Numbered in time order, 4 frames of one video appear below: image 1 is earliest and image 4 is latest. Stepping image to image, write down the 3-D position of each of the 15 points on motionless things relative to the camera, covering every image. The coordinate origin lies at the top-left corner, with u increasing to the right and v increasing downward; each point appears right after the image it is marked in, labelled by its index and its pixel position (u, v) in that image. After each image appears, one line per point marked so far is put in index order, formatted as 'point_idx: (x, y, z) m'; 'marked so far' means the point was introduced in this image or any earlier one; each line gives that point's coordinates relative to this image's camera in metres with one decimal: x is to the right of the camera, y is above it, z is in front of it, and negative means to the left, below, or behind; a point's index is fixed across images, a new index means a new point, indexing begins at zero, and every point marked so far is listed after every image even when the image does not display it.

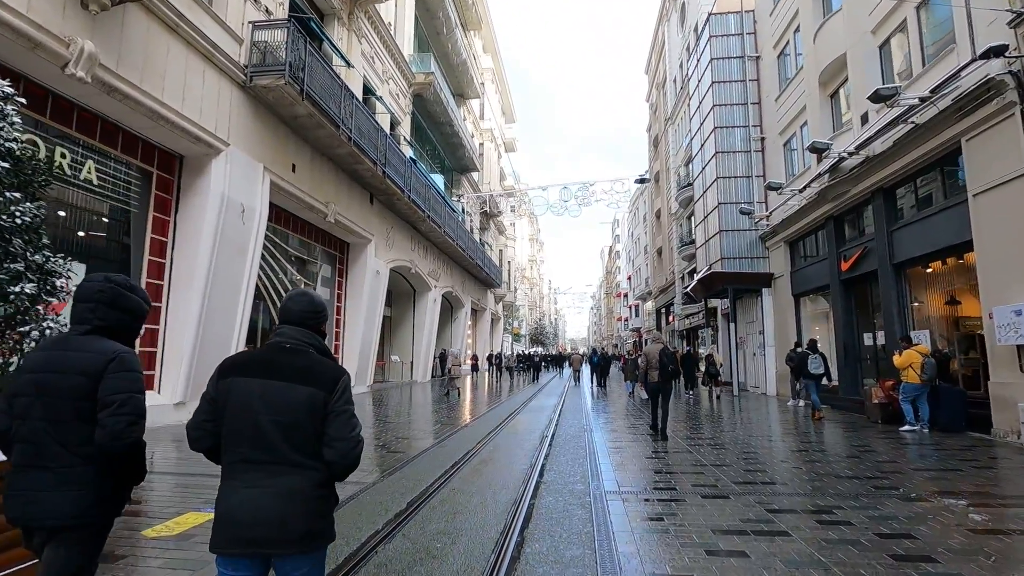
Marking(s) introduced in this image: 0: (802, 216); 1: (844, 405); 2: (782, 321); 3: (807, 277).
0: (+8.9, +2.2, +16.1) m
1: (+8.6, -3.0, +13.8) m
2: (+9.2, -1.1, +18.1) m
3: (+9.3, +0.4, +16.5) m
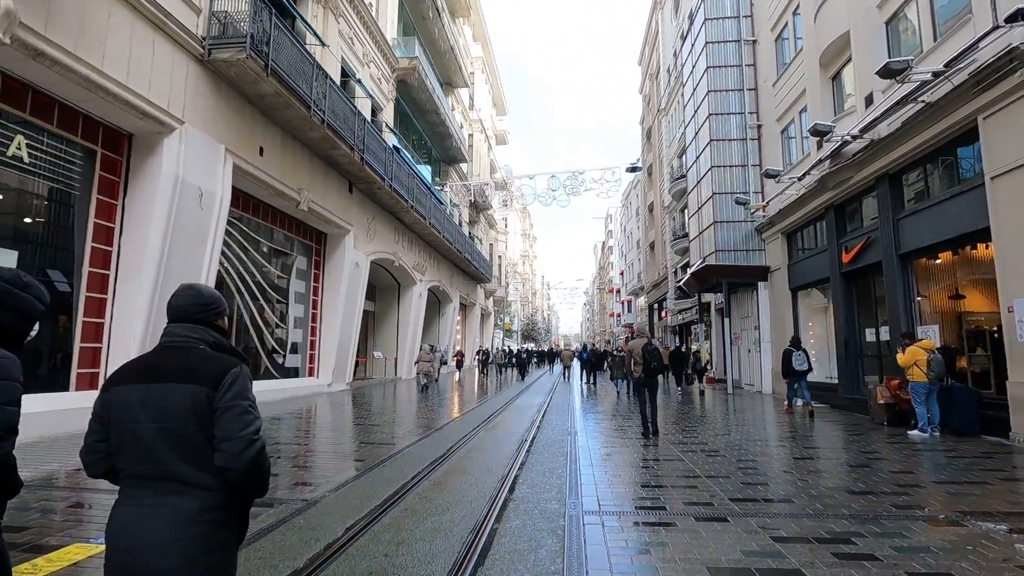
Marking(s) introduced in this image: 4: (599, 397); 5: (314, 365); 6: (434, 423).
0: (+8.4, +2.4, +15.4) m
1: (+8.2, -2.9, +13.1) m
2: (+8.7, -0.9, +17.3) m
3: (+8.8, +0.5, +15.8) m
4: (+2.9, -3.7, +17.9) m
5: (-6.9, -2.7, +18.4) m
6: (-2.1, -3.3, +14.2) m
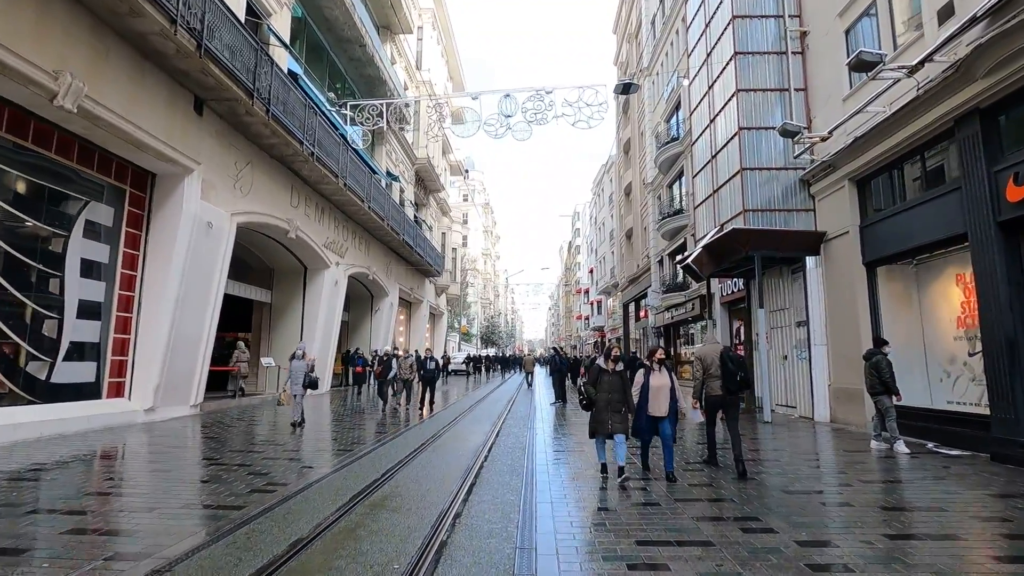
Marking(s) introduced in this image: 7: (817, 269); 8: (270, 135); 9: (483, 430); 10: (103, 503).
0: (+7.1, +3.0, +9.6) m
1: (+6.9, -2.3, +7.2) m
2: (+7.2, -0.3, +11.6) m
3: (+7.4, +1.1, +10.0) m
4: (+1.3, -3.1, +11.7) m
5: (-8.5, -2.0, +11.6) m
6: (-3.4, -2.6, +7.7) m
7: (+7.1, +0.5, +12.3) m
8: (-6.7, +4.2, +14.6) m
9: (-0.6, -3.1, +11.6) m
10: (-4.6, -2.6, +5.8) m
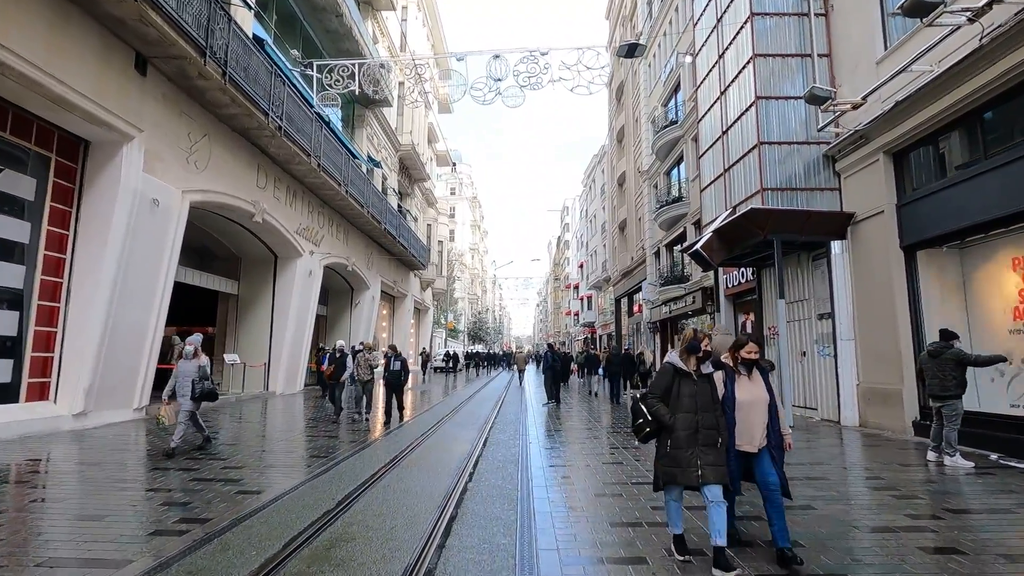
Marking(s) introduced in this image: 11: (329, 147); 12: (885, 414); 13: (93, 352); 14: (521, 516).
0: (+6.9, +3.2, +8.3) m
1: (+6.8, -2.1, +6.0) m
2: (+7.0, -0.1, +10.3) m
3: (+7.2, +1.3, +8.7) m
4: (+1.1, -2.9, +10.3) m
5: (-8.7, -1.7, +10.0) m
6: (-3.5, -2.4, +6.2) m
7: (+6.9, +0.7, +11.0) m
8: (-6.9, +4.5, +12.9) m
9: (-0.8, -2.8, +10.1) m
10: (-4.6, -2.3, +4.2) m
11: (-6.4, +4.9, +18.4) m
12: (+6.9, -2.3, +9.7) m
13: (-8.1, -1.2, +10.2) m
14: (+0.1, -2.2, +5.0) m
